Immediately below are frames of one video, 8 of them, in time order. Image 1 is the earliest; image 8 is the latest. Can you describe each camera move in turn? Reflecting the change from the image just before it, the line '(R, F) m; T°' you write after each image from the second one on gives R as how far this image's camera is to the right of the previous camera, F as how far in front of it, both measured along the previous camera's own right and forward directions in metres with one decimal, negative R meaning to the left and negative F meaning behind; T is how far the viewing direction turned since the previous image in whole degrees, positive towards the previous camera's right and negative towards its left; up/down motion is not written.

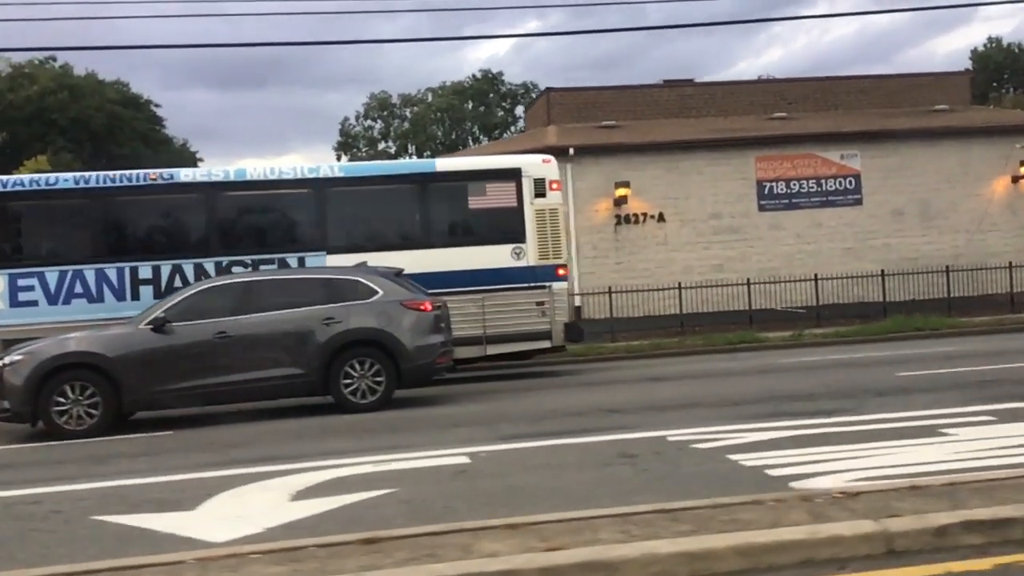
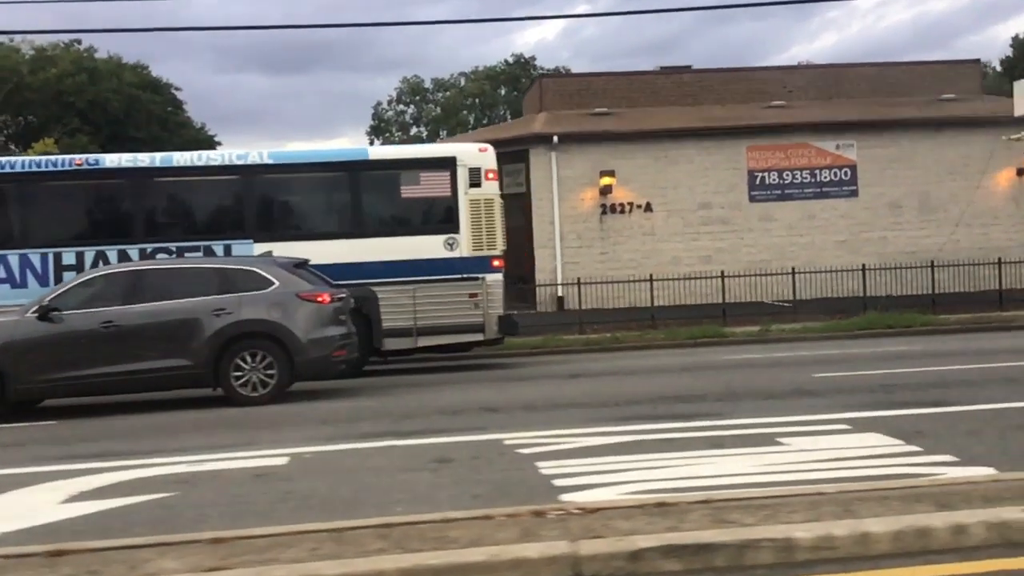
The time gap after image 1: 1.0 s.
(+1.6, +0.3) m; -2°
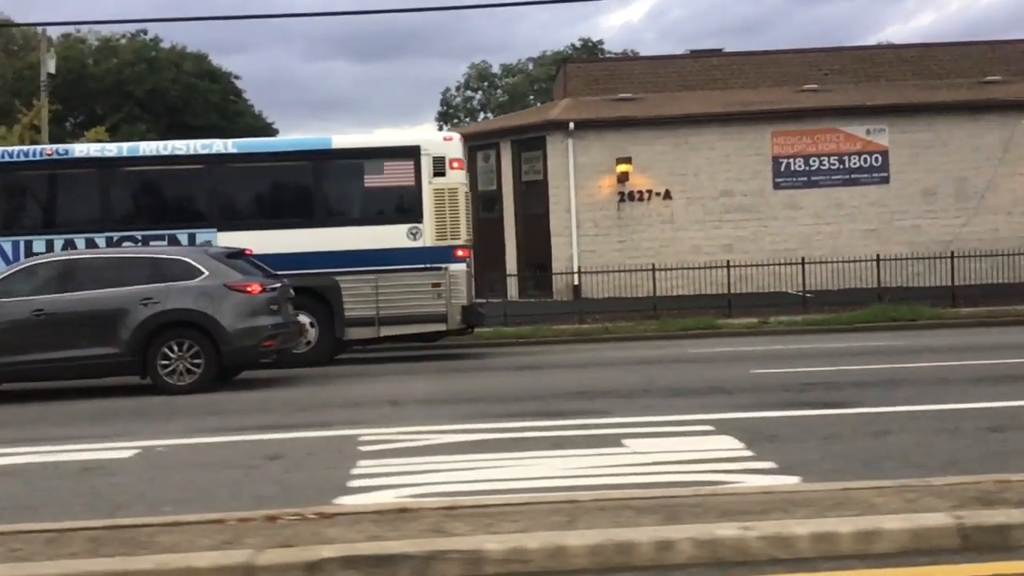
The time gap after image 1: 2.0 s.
(+1.7, +0.2) m; -4°
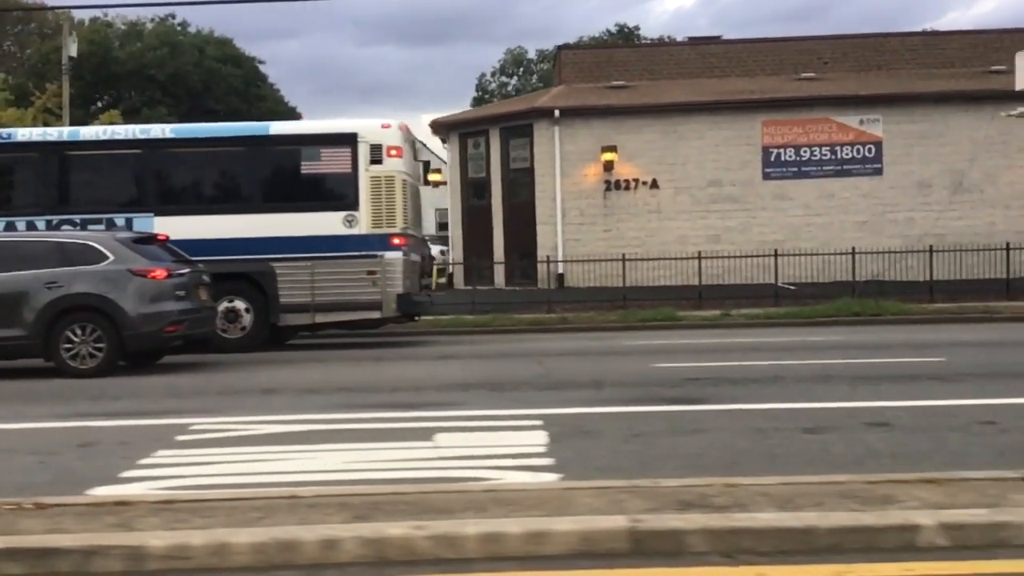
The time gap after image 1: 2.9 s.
(+1.6, +0.1) m; -2°
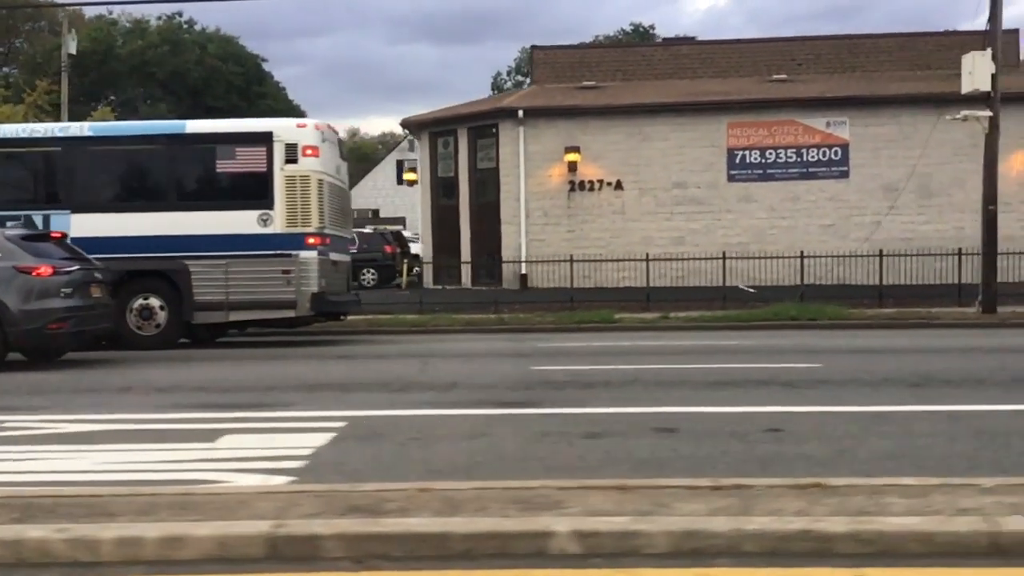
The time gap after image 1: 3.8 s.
(+1.6, 0.0) m; -1°
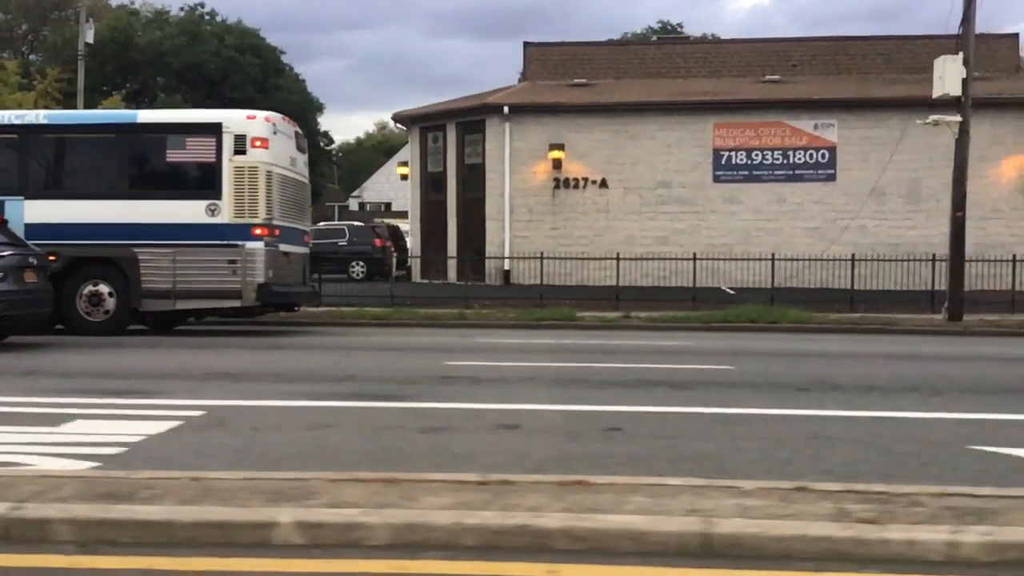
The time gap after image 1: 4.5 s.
(+1.3, 0.0) m; -1°
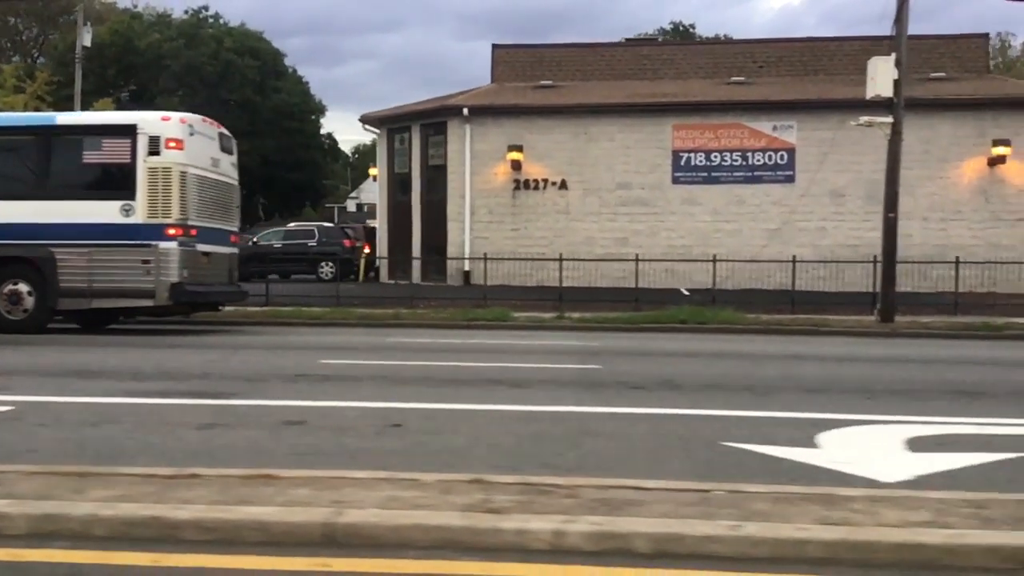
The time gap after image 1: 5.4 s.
(+1.7, -0.1) m; -1°
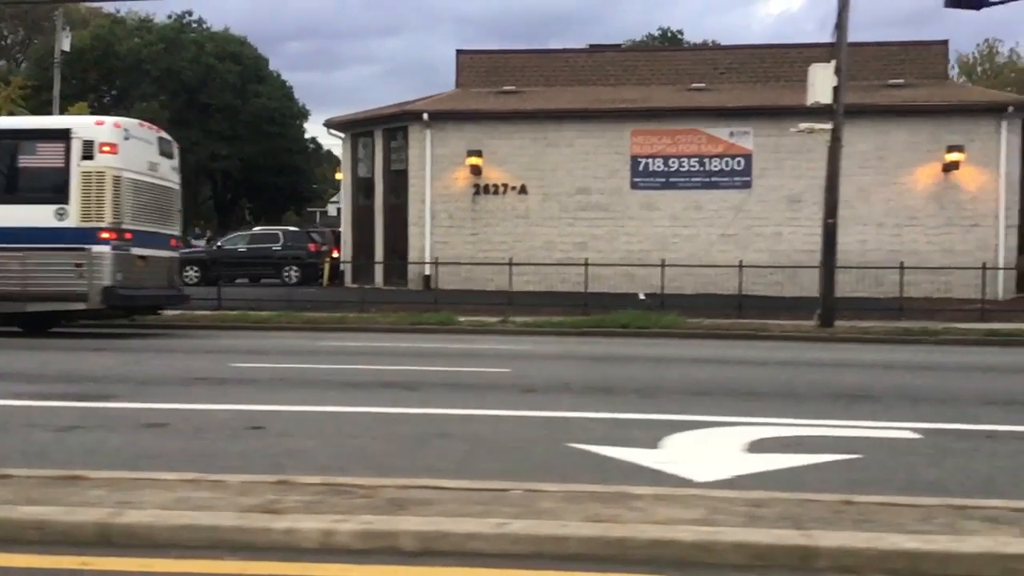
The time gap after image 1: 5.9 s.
(+0.9, -0.1) m; 0°
